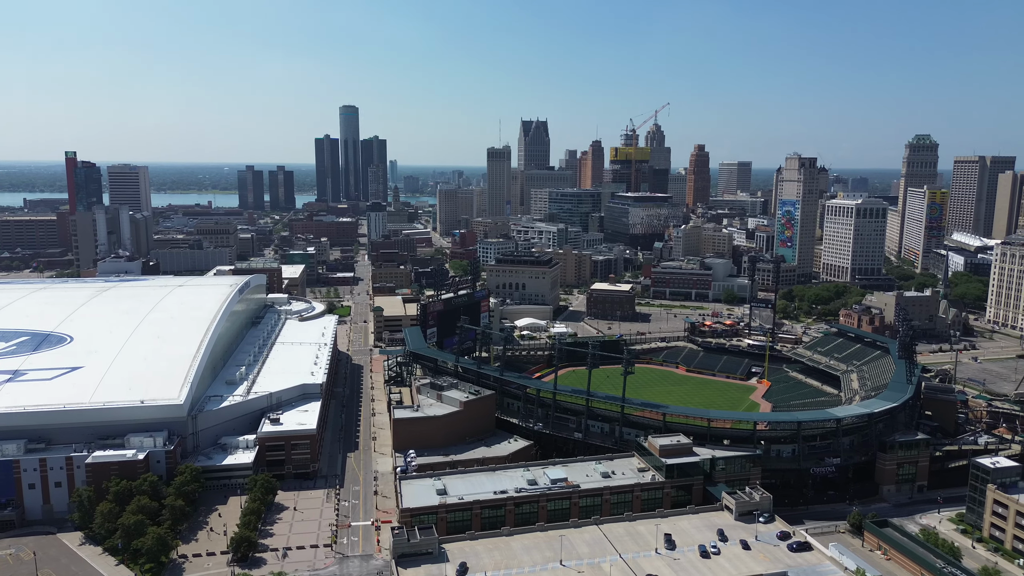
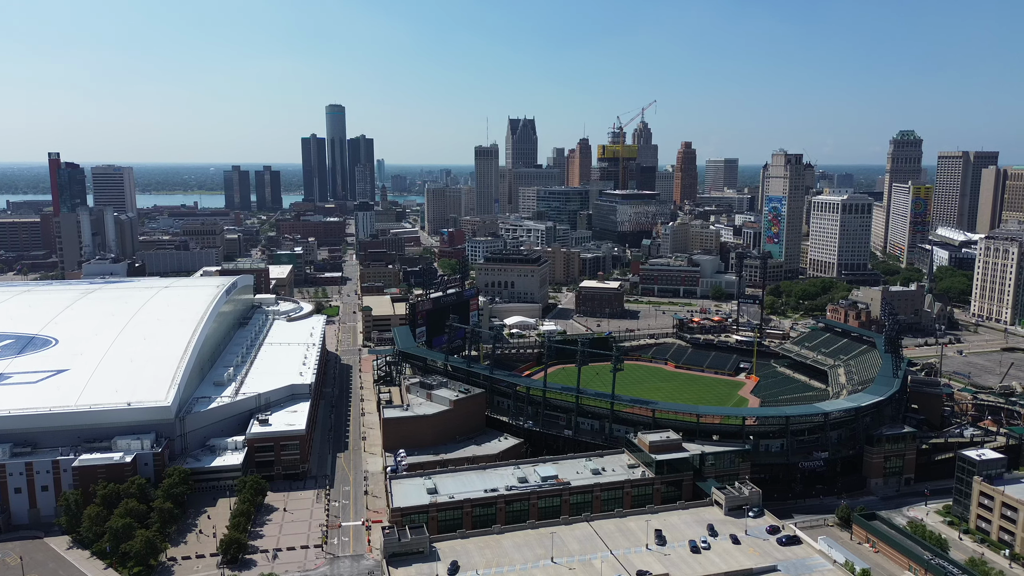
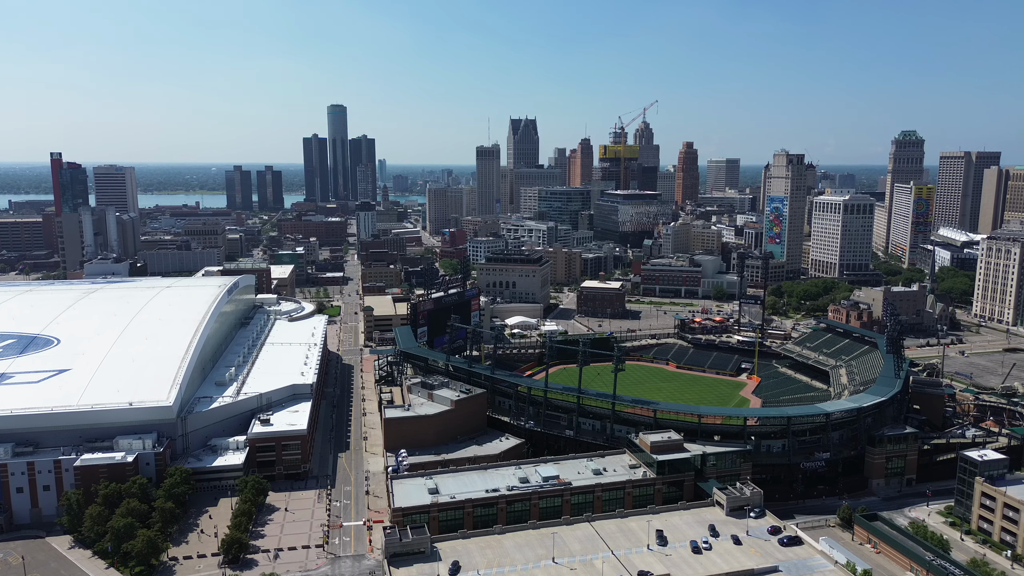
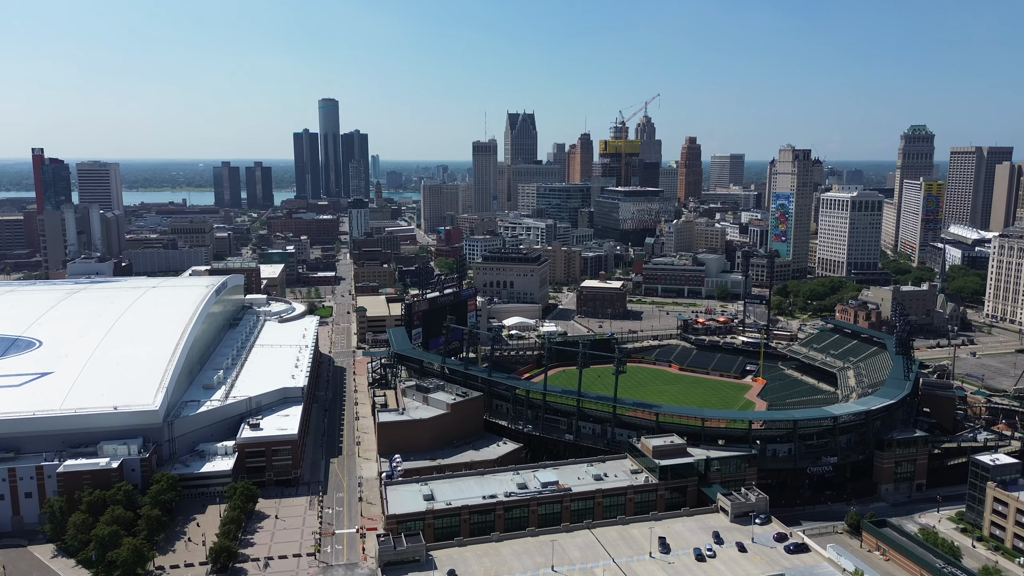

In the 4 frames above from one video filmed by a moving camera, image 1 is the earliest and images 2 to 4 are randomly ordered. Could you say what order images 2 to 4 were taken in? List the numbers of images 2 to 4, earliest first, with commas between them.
3, 2, 4
